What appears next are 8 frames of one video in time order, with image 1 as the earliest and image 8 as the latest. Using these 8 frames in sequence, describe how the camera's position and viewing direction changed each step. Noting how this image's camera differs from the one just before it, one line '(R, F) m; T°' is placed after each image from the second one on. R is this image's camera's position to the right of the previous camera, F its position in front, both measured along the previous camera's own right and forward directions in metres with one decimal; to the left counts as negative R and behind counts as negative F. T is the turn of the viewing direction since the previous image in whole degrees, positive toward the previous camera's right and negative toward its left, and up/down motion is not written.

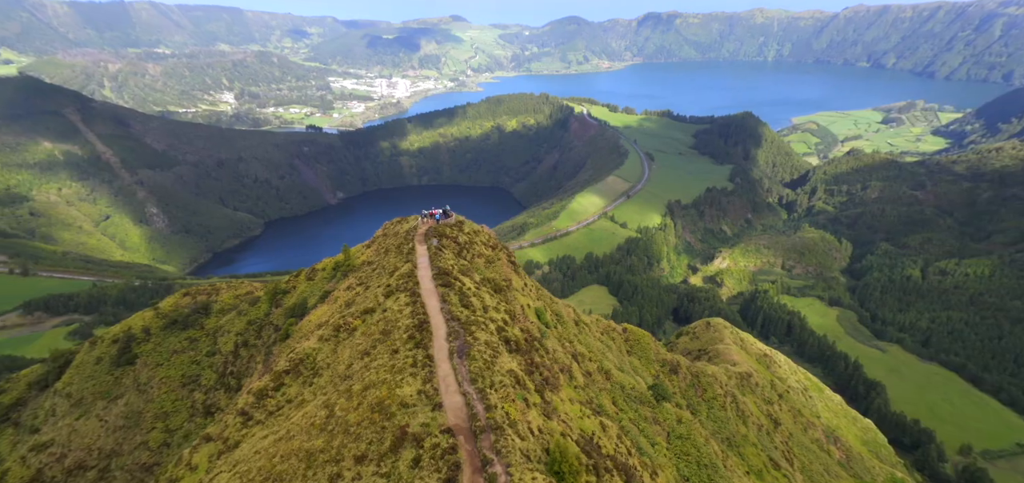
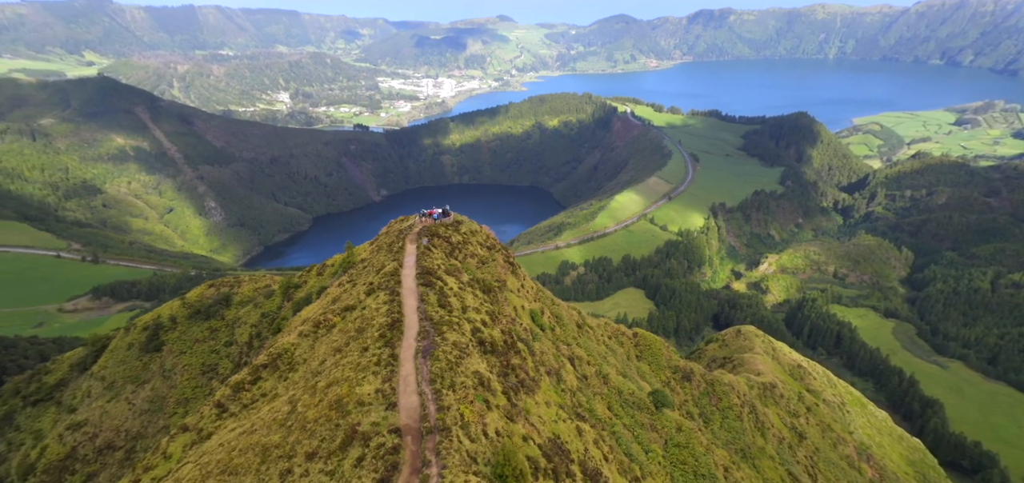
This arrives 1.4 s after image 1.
(+3.5, -0.1) m; -5°
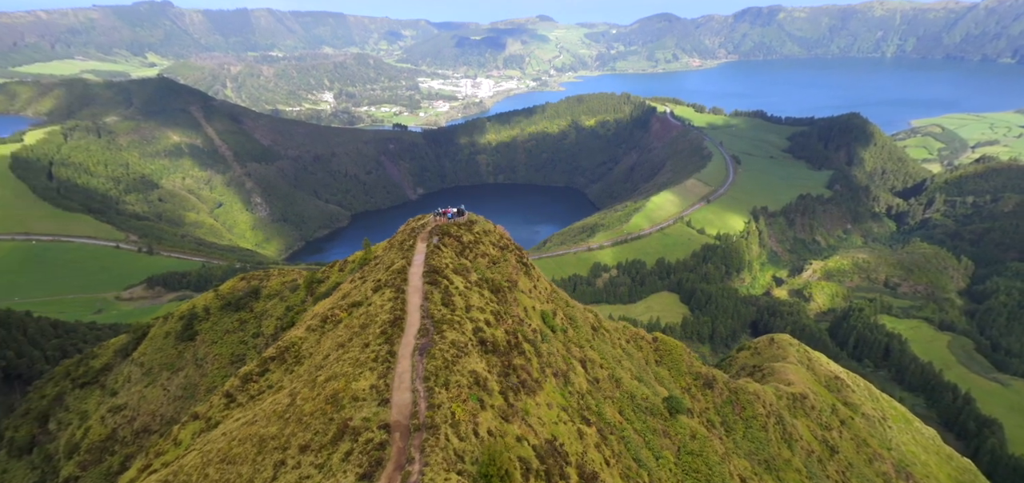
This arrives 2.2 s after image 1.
(+1.8, -0.1) m; -4°
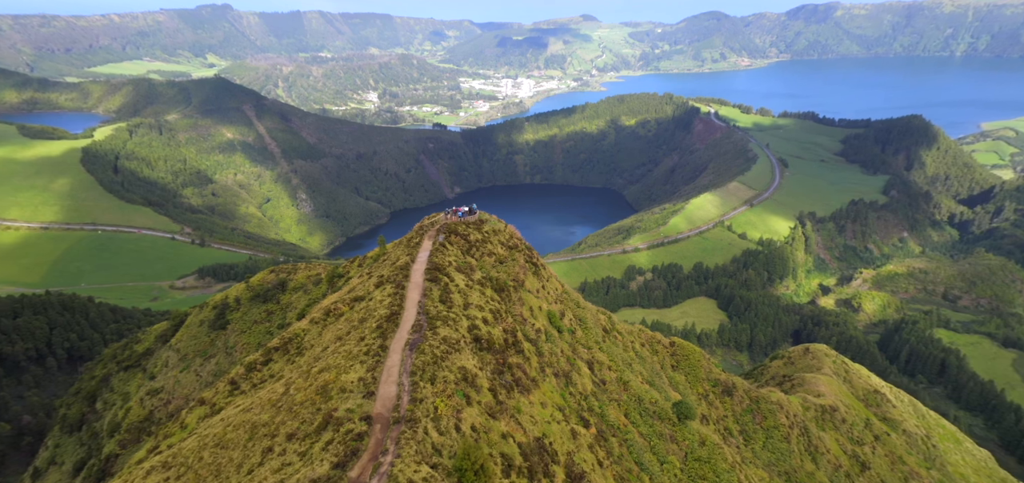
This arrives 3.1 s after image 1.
(+2.3, -0.2) m; -4°
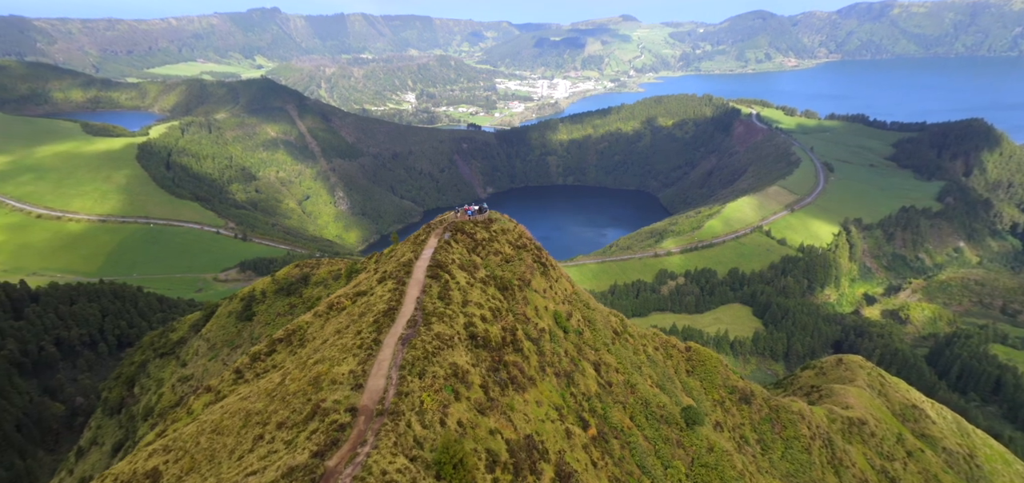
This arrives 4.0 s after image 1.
(+2.0, -0.1) m; -4°
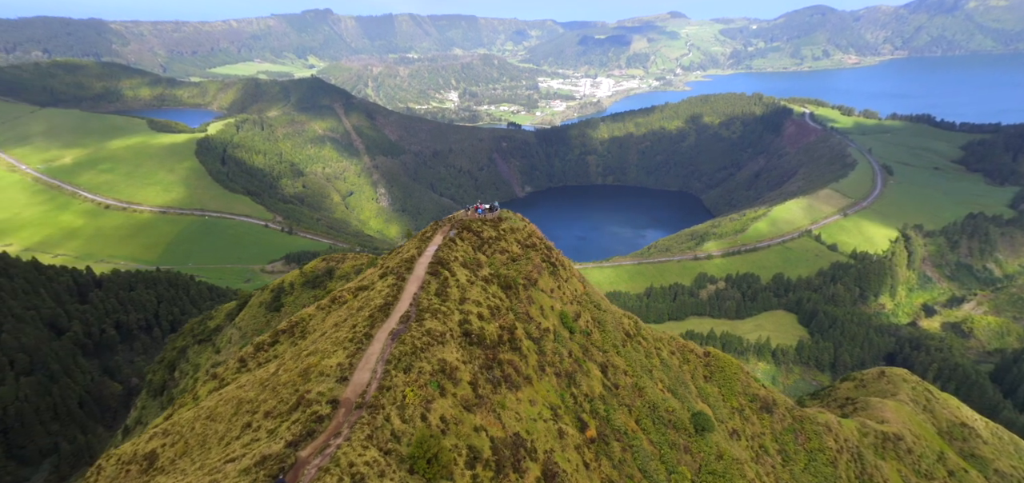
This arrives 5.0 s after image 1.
(+2.5, +0.1) m; -5°
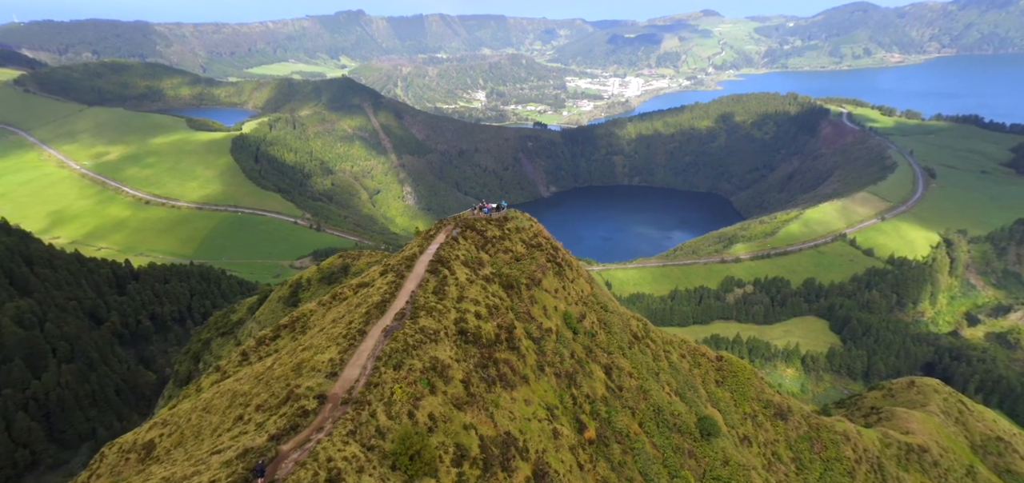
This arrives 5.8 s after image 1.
(+1.7, +0.2) m; -3°
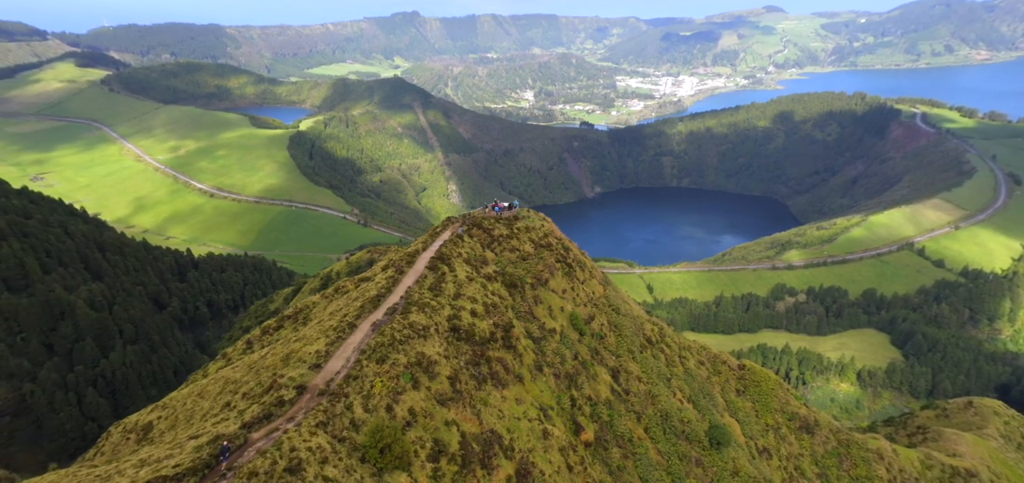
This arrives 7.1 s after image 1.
(+2.9, +0.4) m; -5°
